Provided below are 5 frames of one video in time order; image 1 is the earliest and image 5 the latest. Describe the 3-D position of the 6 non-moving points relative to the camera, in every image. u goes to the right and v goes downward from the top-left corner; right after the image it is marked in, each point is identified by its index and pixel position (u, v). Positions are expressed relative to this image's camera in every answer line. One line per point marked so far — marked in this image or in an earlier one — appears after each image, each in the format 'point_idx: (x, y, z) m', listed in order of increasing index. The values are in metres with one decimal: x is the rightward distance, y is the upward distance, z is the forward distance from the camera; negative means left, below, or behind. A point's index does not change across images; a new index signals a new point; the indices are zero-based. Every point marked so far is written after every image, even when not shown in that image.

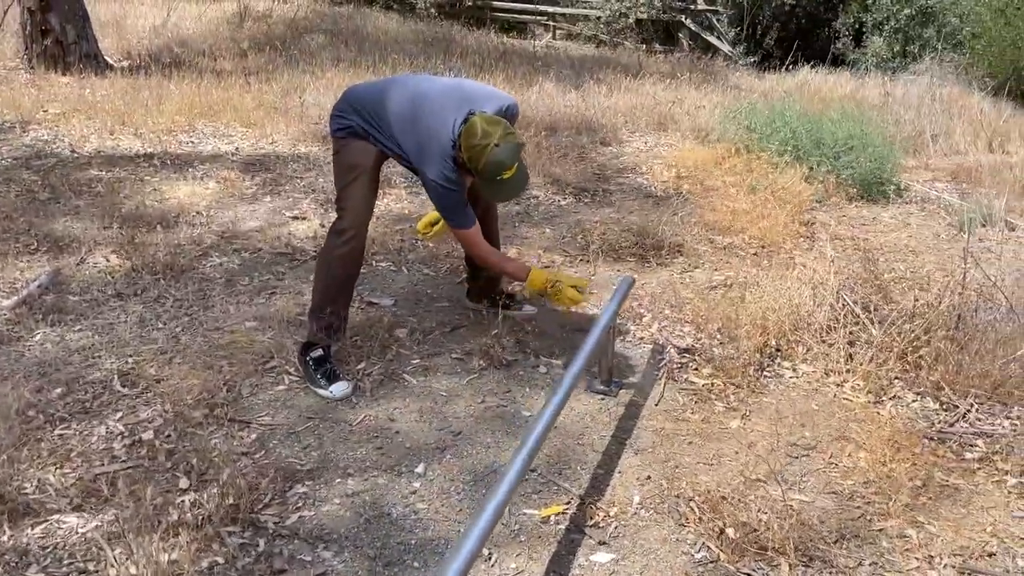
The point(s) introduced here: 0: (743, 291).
0: (+0.8, 0.0, +4.4) m
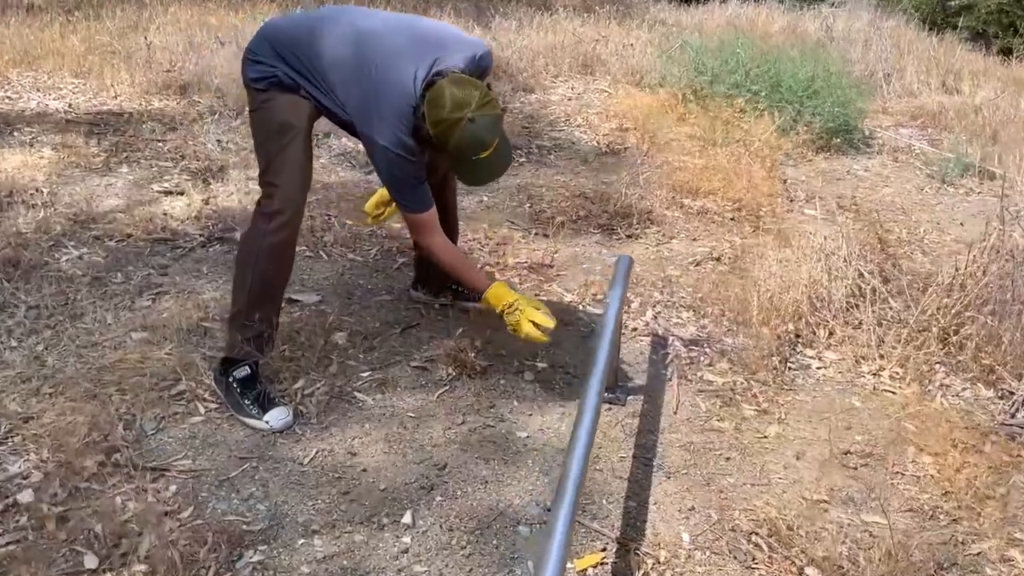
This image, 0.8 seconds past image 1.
0: (+0.7, 0.0, +3.8) m
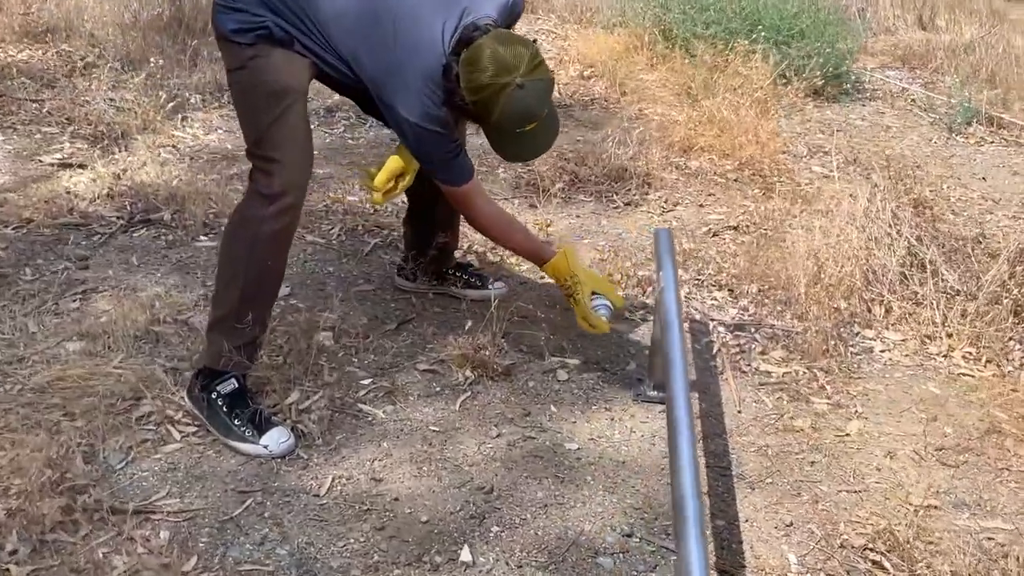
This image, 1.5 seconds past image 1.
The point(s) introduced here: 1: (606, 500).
0: (+0.6, +0.1, +3.4) m
1: (+0.2, -0.4, +2.6) m
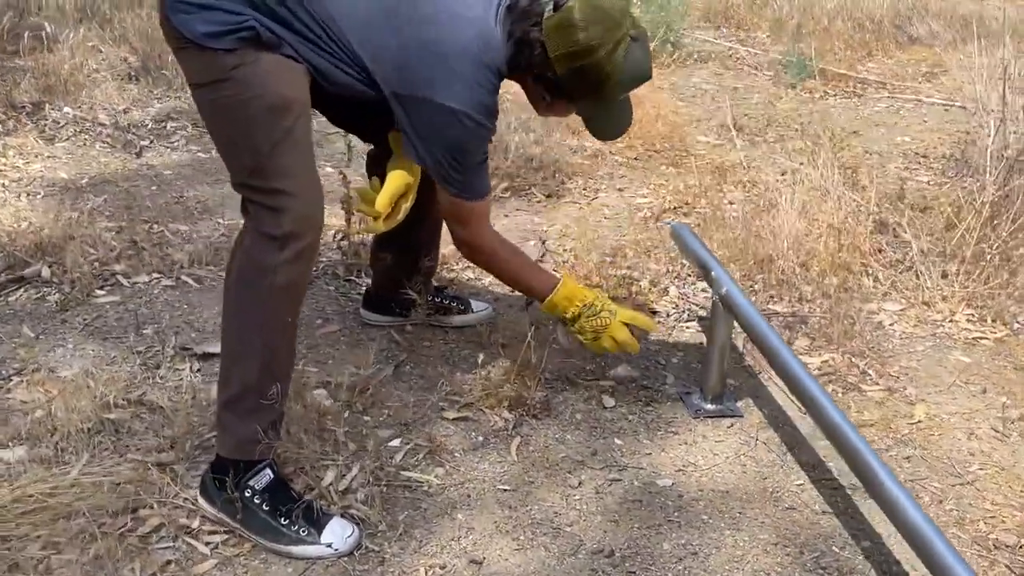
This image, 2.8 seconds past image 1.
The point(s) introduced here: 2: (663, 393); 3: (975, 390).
0: (+0.5, +0.2, +3.2) m
1: (+0.4, -0.4, +2.3) m
2: (+0.3, -0.2, +2.6) m
3: (+0.9, -0.2, +2.7) m
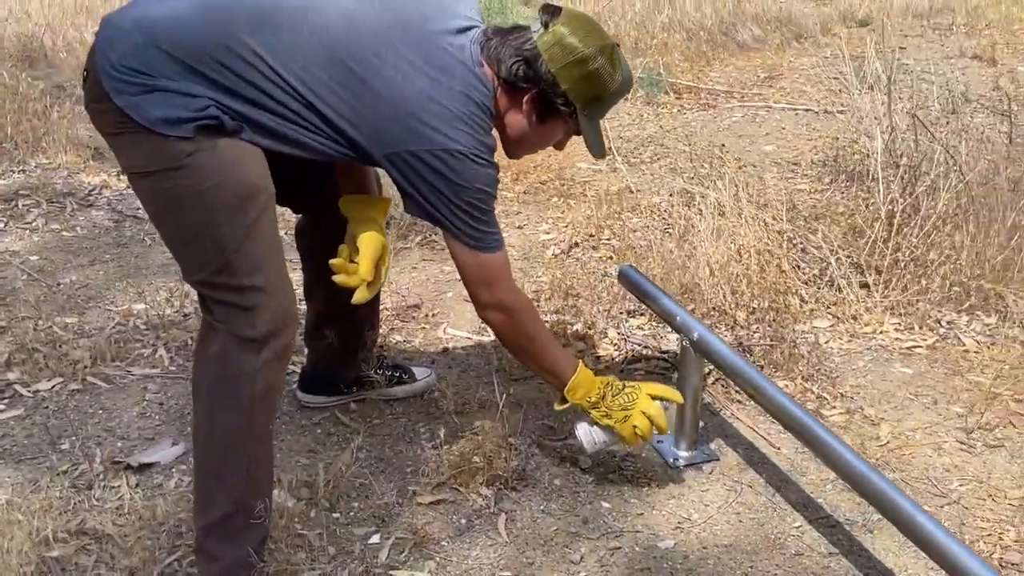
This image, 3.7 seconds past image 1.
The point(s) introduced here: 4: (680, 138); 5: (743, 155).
0: (+0.3, +0.1, +3.1) m
1: (+0.4, -0.5, +2.2) m
2: (+0.2, -0.3, +2.5) m
3: (+0.8, -0.2, +2.7) m
4: (+0.5, +0.4, +4.0) m
5: (+0.6, +0.4, +3.8) m
